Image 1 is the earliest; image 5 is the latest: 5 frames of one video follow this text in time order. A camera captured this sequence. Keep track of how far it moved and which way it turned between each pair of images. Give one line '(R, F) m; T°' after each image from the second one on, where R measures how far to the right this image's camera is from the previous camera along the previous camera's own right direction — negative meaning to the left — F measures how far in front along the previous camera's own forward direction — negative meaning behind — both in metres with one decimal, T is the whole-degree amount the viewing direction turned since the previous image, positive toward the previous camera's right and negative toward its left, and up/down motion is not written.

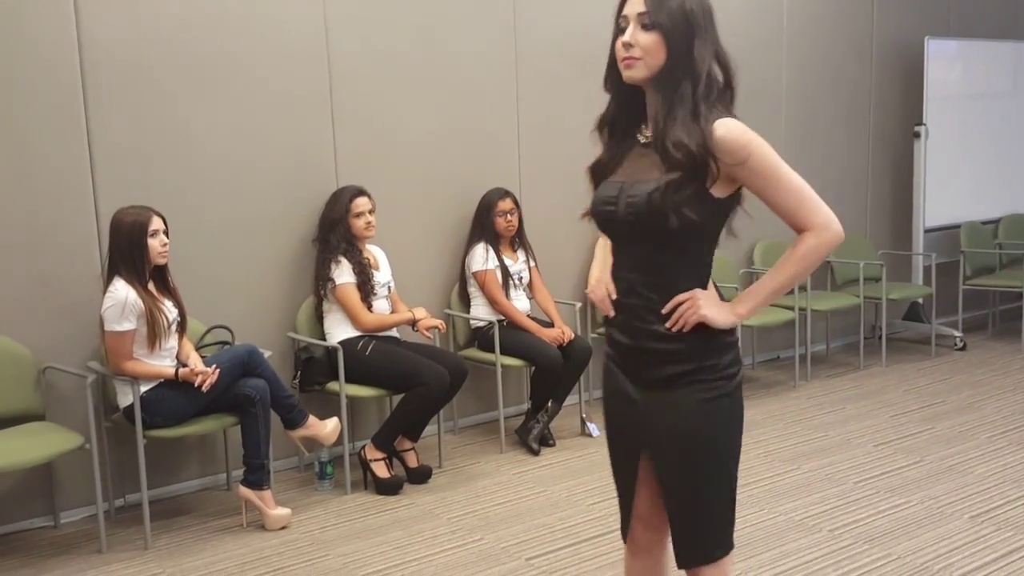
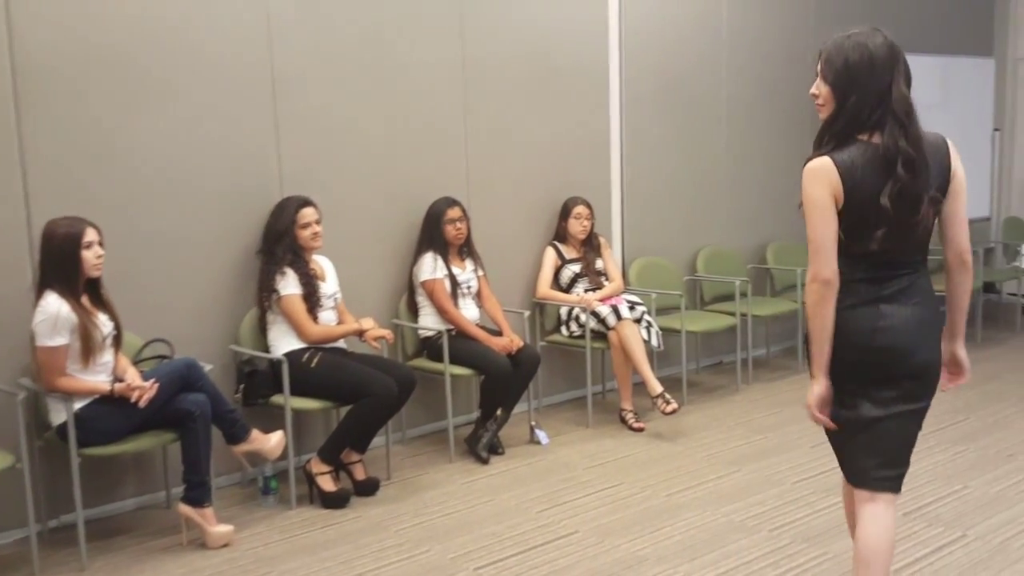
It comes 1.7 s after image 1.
(+0.3, 0.0) m; +2°
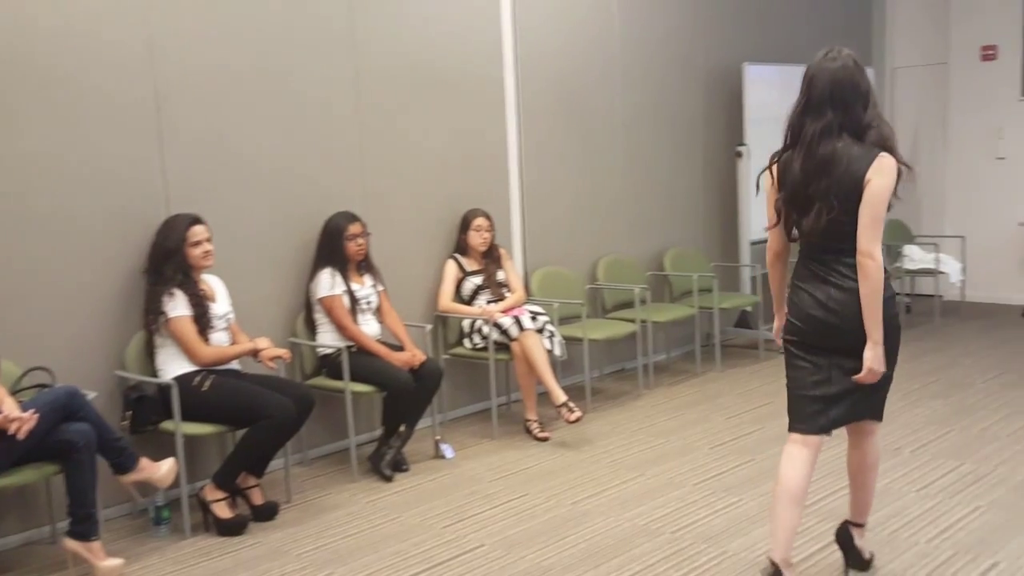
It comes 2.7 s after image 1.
(+0.7, 0.0) m; +2°
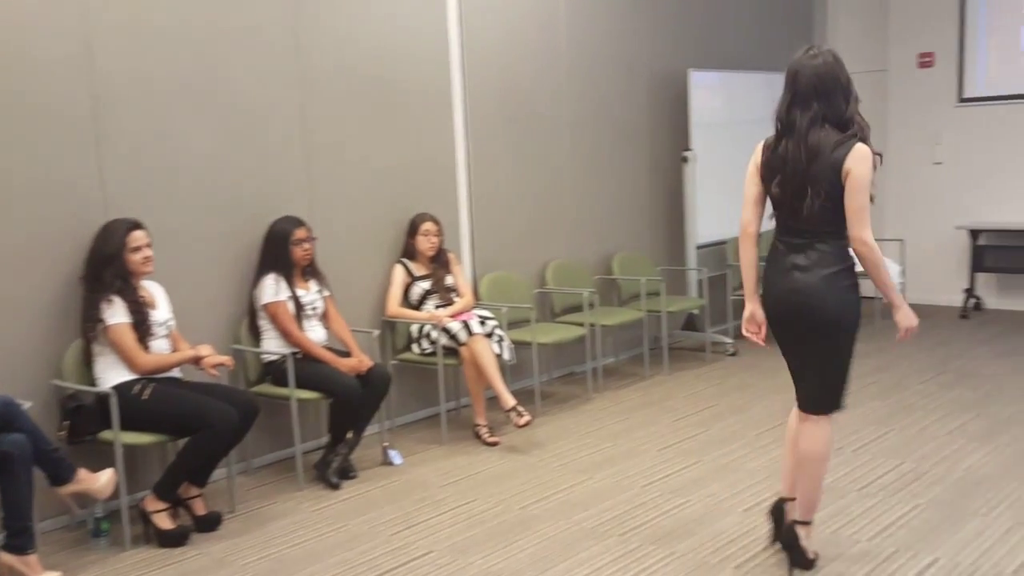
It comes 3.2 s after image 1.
(+0.4, 0.0) m; +1°
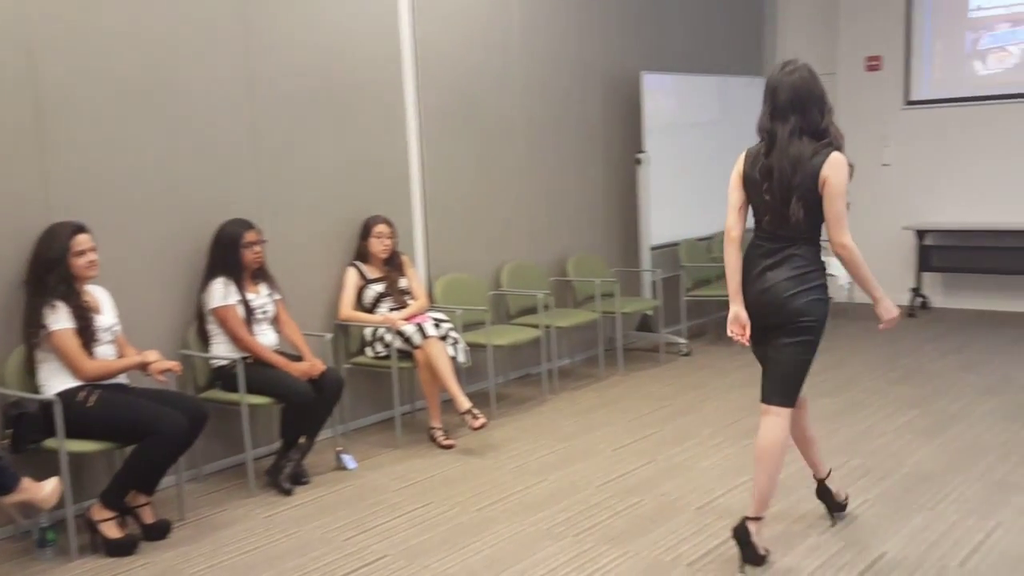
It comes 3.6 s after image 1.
(+0.3, 0.0) m; +1°
